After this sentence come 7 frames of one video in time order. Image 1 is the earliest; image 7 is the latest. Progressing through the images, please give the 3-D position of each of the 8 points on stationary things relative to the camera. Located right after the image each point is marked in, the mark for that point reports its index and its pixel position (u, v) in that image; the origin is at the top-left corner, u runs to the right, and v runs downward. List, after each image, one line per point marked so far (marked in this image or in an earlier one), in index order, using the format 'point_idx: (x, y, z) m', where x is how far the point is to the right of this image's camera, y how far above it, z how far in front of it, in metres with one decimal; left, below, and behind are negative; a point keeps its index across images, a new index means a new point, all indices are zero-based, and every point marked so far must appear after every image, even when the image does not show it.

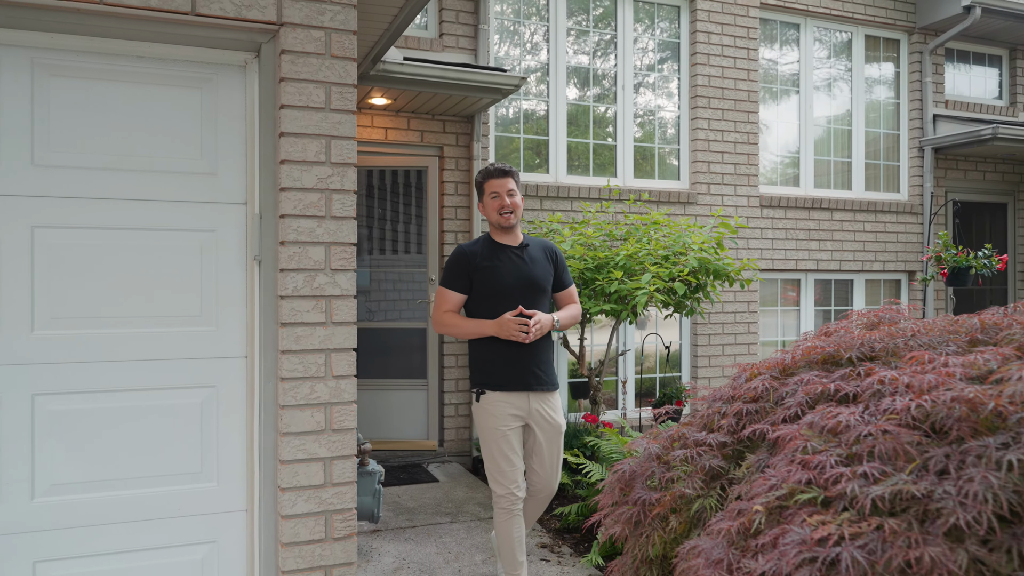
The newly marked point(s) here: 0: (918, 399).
0: (+0.6, -0.2, +1.3) m
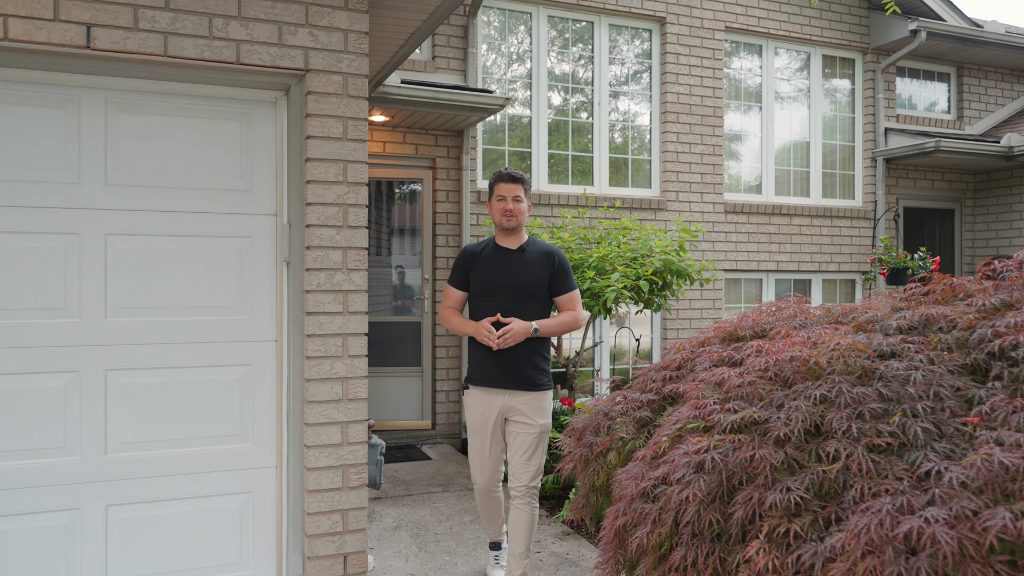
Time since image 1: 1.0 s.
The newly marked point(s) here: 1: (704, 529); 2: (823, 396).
0: (+0.6, -0.2, +1.8) m
1: (+0.4, -0.5, +1.7) m
2: (+0.6, -0.2, +1.7) m
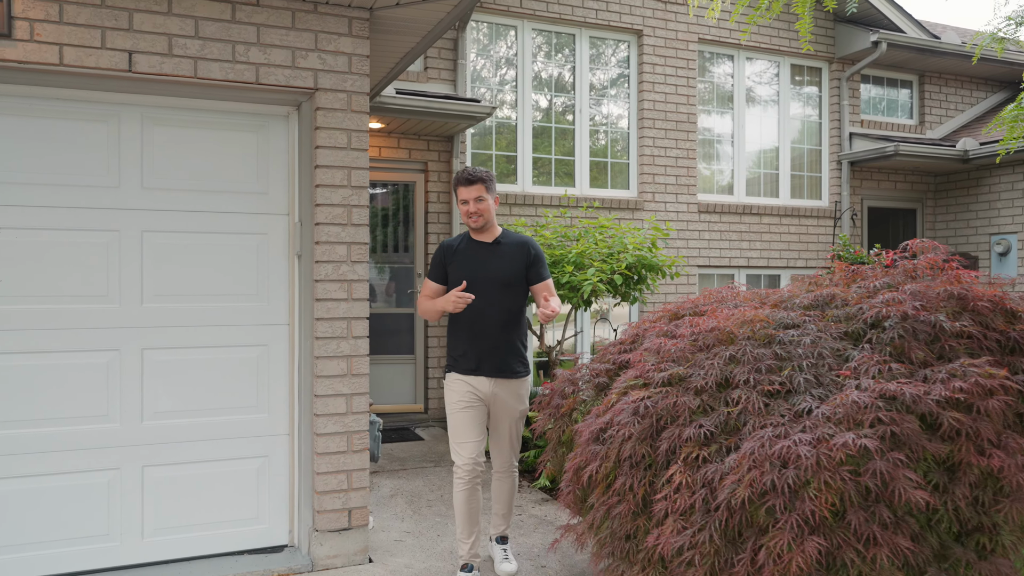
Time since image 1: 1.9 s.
0: (+0.5, -0.1, +2.3) m
1: (+0.3, -0.4, +2.1) m
2: (+0.6, -0.2, +2.1) m
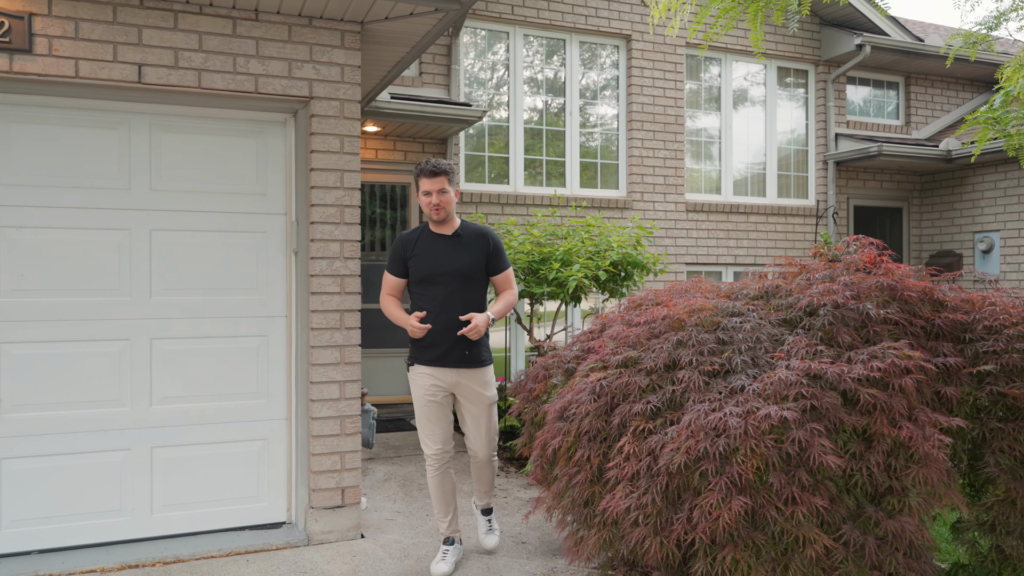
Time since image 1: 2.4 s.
0: (+0.4, -0.1, +2.5) m
1: (+0.2, -0.4, +2.3) m
2: (+0.5, -0.2, +2.3) m
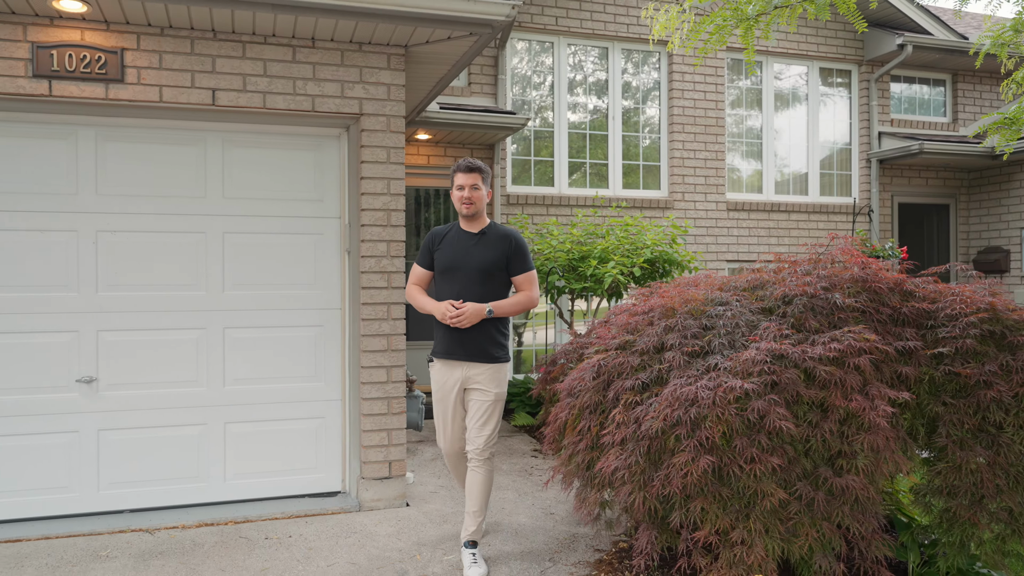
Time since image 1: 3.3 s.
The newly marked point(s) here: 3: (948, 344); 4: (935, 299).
0: (+0.5, -0.1, +2.9) m
1: (+0.3, -0.4, +2.7) m
2: (+0.5, -0.1, +2.7) m
3: (+1.4, -0.2, +2.6) m
4: (+1.4, 0.0, +2.7) m
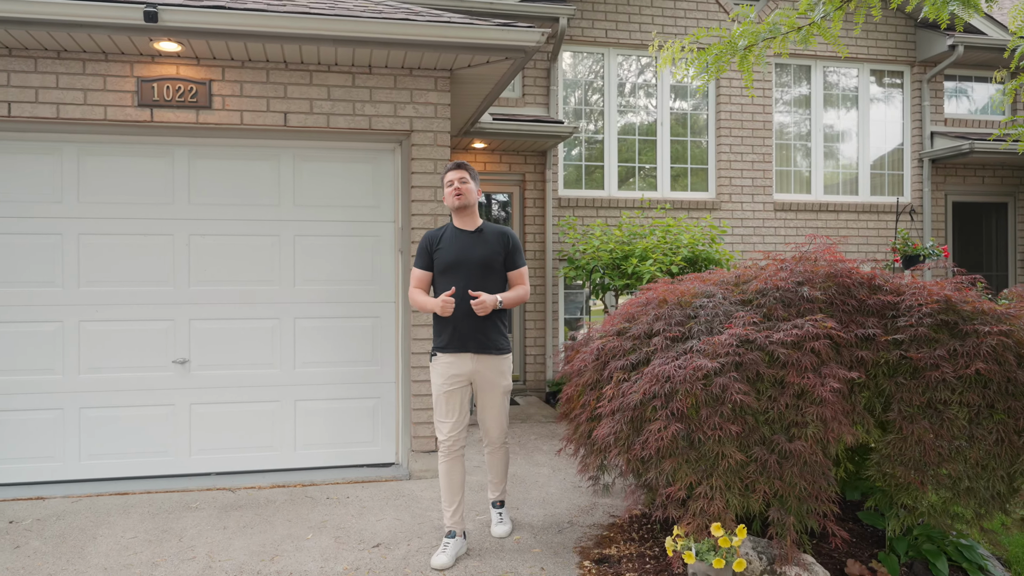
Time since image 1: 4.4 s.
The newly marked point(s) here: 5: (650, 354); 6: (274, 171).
0: (+0.5, 0.0, +3.3) m
1: (+0.3, -0.4, +3.2) m
2: (+0.6, -0.1, +3.1) m
3: (+1.4, -0.2, +2.9) m
4: (+1.4, 0.0, +3.1) m
5: (+0.5, -0.2, +3.0) m
6: (-1.3, +0.6, +4.5) m
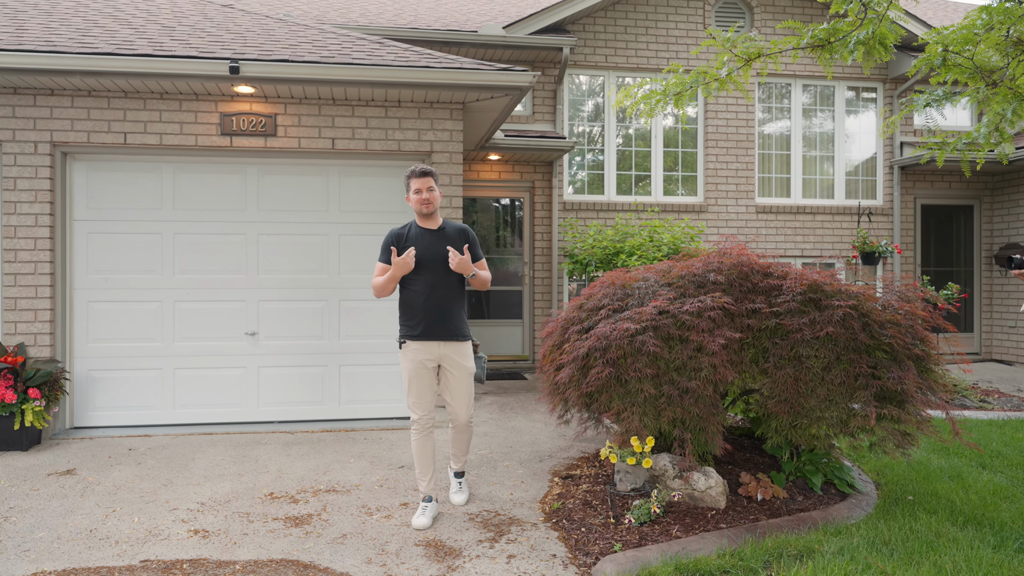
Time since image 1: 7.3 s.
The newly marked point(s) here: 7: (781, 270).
0: (+0.5, 0.0, +4.4) m
1: (+0.3, -0.3, +4.3) m
2: (+0.5, 0.0, +4.2) m
3: (+1.3, -0.1, +4.0) m
4: (+1.4, +0.1, +4.1) m
5: (+0.4, -0.2, +4.1) m
6: (-1.3, +0.7, +5.7) m
7: (+1.4, +0.1, +4.2) m
